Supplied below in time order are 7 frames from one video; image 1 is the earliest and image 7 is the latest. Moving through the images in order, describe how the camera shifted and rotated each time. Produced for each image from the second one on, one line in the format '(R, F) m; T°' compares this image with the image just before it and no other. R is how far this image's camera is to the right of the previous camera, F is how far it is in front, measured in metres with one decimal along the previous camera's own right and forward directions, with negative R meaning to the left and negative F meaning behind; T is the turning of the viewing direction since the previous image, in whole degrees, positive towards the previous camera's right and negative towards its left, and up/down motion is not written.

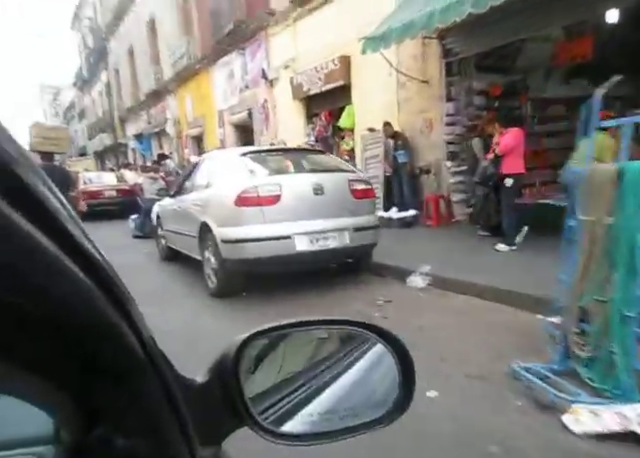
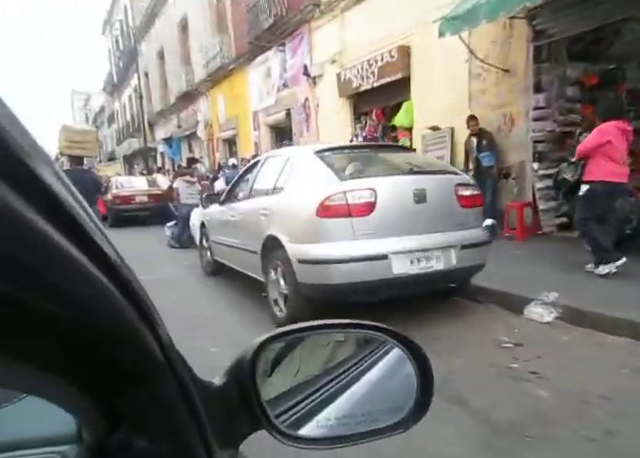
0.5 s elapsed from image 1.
(-0.2, +0.4) m; -2°
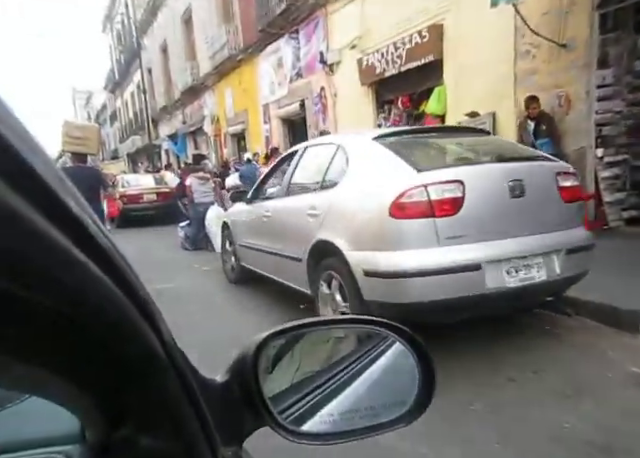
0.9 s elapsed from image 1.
(-0.1, +0.2) m; 0°
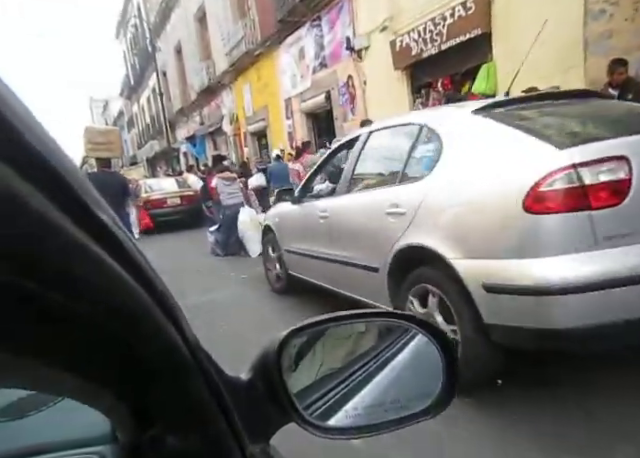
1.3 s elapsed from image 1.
(0.0, +0.2) m; -2°
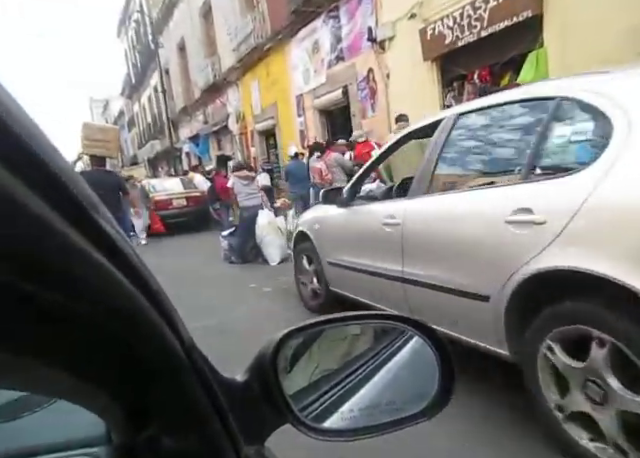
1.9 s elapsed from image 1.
(+0.4, -0.4) m; +1°
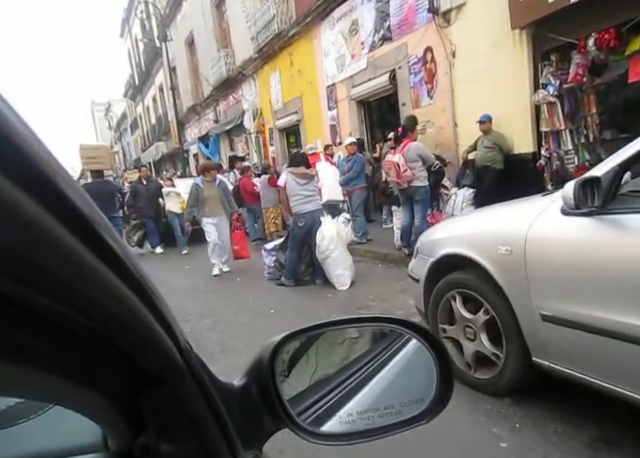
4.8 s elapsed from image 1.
(+0.1, -0.1) m; 0°
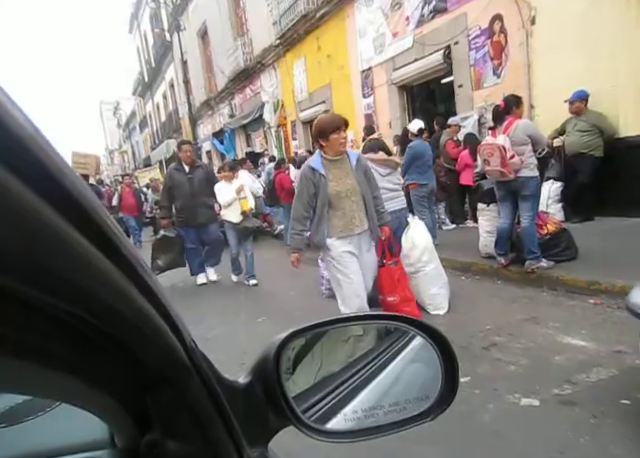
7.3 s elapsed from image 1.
(-0.2, +0.4) m; -1°
